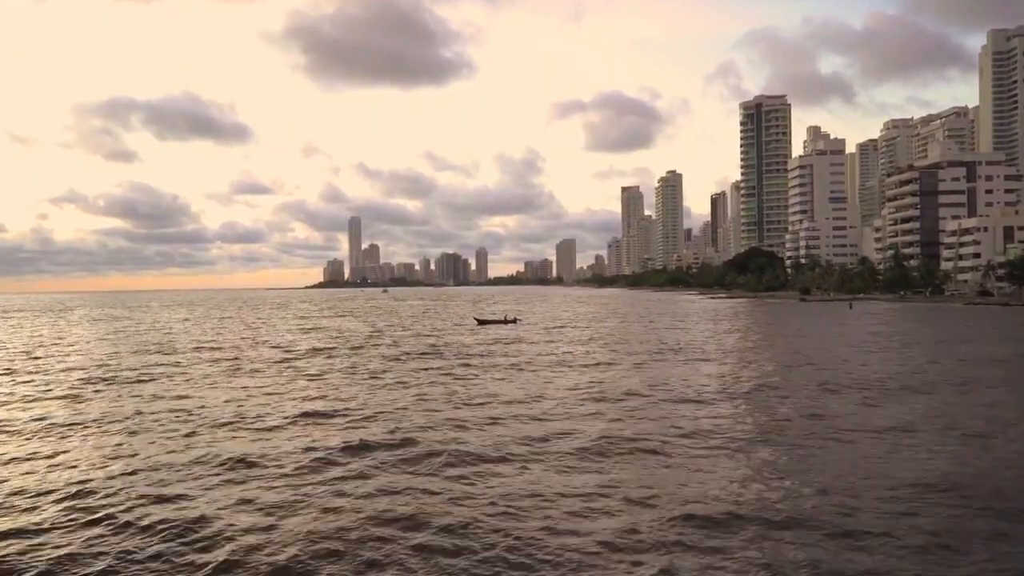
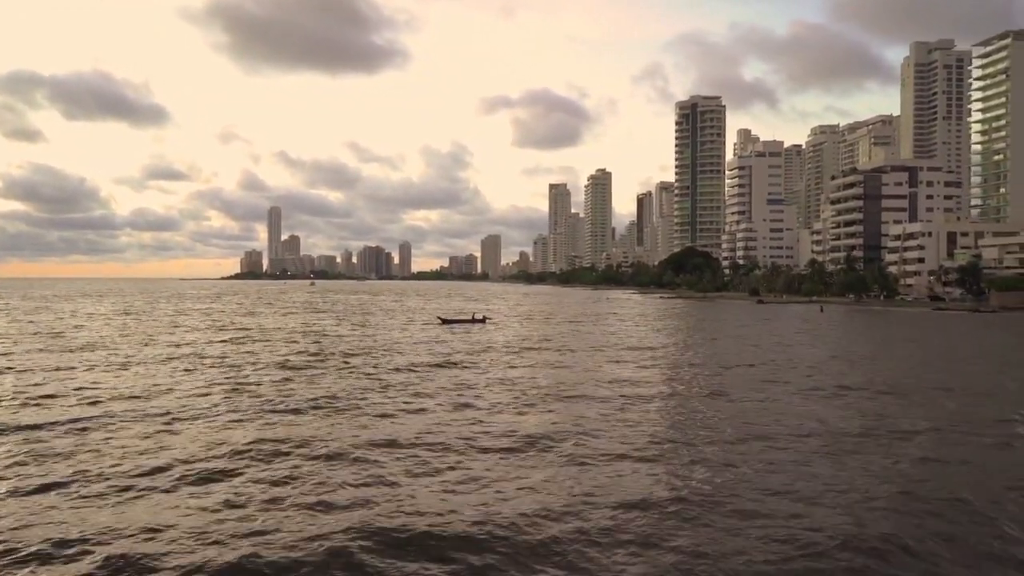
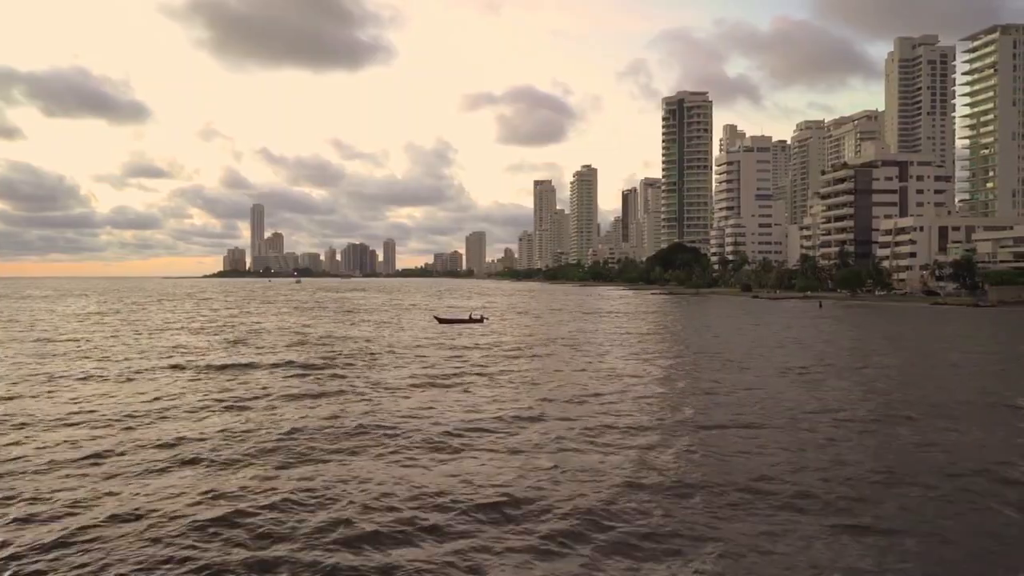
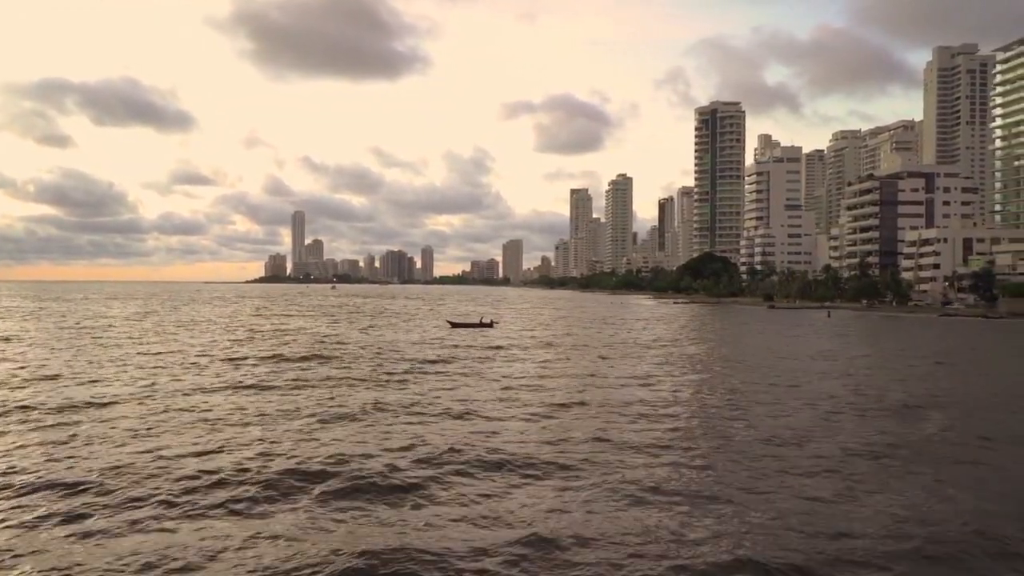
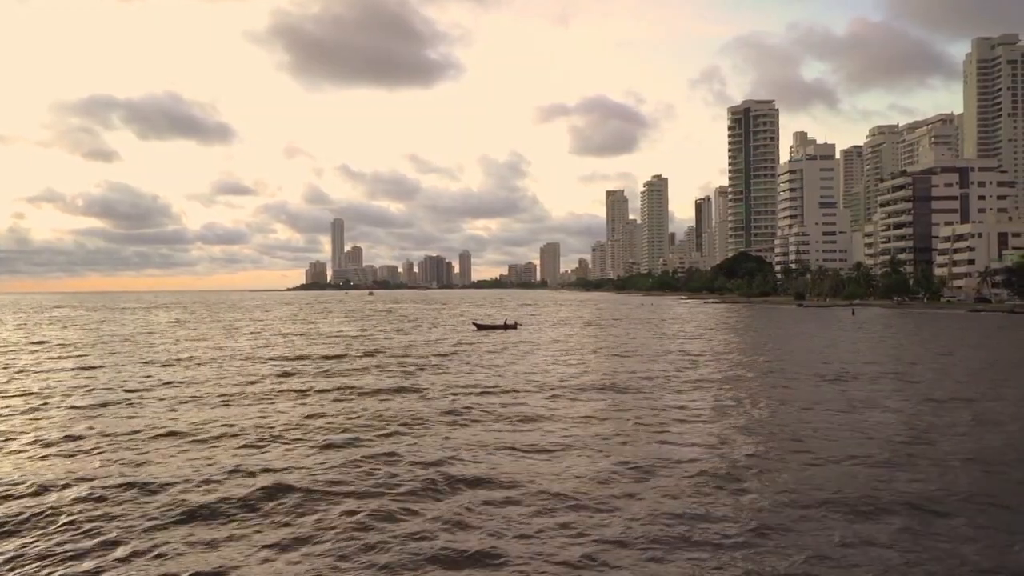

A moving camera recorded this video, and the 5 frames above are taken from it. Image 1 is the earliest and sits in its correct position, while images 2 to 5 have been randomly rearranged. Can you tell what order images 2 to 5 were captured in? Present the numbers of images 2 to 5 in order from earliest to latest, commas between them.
5, 4, 2, 3
